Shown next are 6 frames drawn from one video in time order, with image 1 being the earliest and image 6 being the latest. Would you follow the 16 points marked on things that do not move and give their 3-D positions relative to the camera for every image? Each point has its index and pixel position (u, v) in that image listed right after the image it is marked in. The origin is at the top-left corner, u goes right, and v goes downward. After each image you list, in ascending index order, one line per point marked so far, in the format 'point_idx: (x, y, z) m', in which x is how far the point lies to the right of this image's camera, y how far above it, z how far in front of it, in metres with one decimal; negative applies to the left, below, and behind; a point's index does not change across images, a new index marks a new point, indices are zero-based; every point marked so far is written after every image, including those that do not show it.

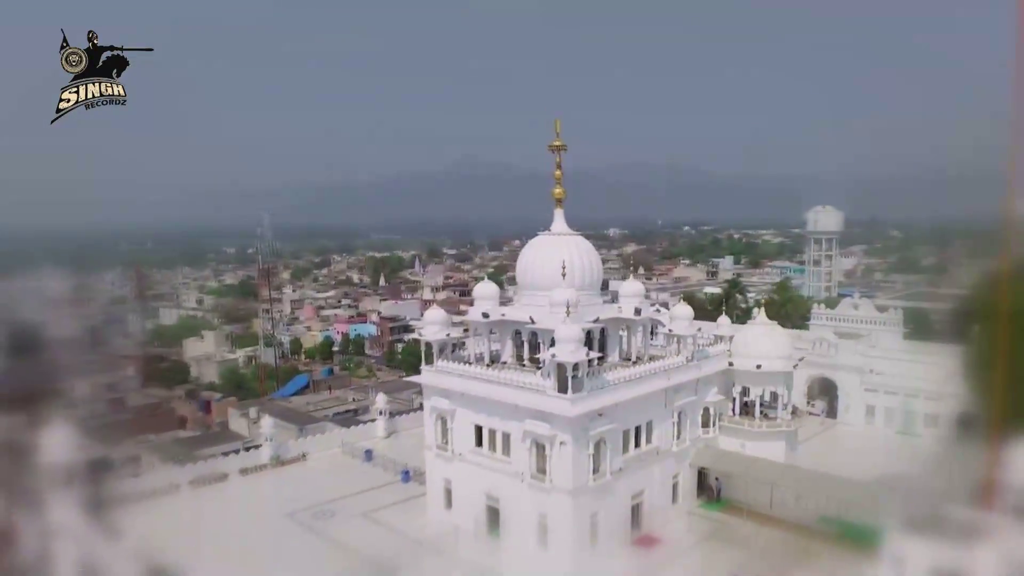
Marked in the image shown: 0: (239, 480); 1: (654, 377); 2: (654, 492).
0: (-5.8, -4.1, +14.8) m
1: (+2.2, -1.4, +10.8) m
2: (+2.2, -3.2, +10.9) m
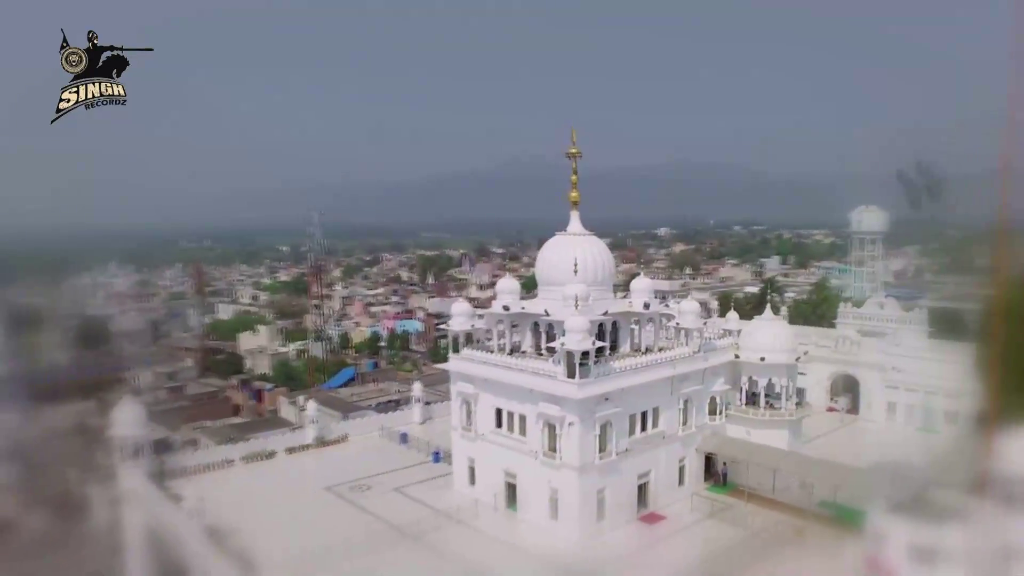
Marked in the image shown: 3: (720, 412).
0: (-5.2, -3.9, +16.1) m
1: (+2.5, -1.3, +11.6) m
2: (+2.5, -3.1, +11.8) m
3: (+3.7, -2.2, +12.6) m
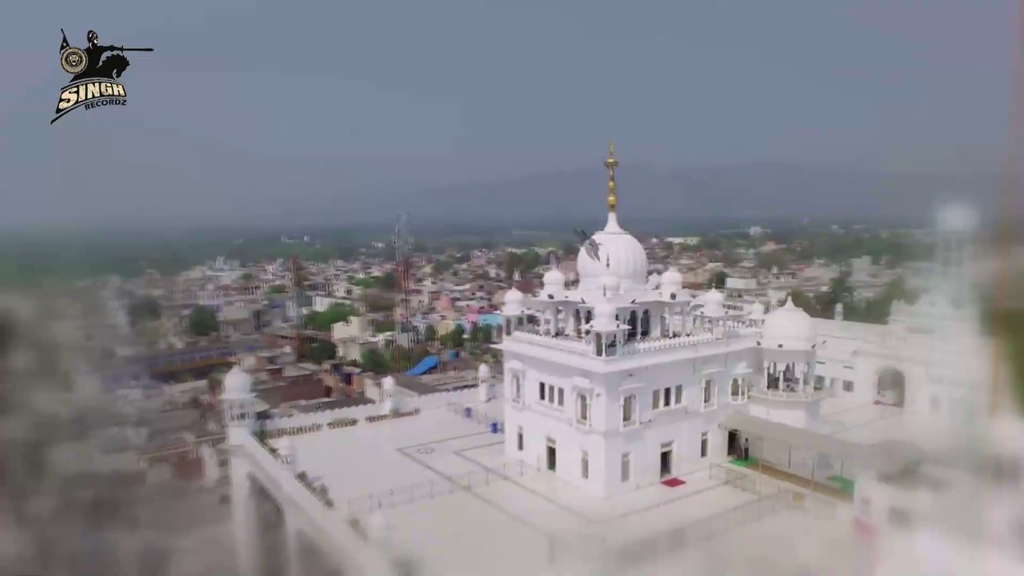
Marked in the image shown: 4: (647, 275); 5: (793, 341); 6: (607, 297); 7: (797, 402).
0: (-3.9, -3.6, +18.6) m
1: (+3.3, -1.1, +13.1) m
2: (+3.3, -3.0, +13.3) m
3: (+4.6, -2.1, +14.0) m
4: (+2.6, +0.2, +13.9) m
5: (+5.5, -1.1, +13.8) m
6: (+1.8, -0.2, +12.9) m
7: (+5.6, -2.2, +13.7) m
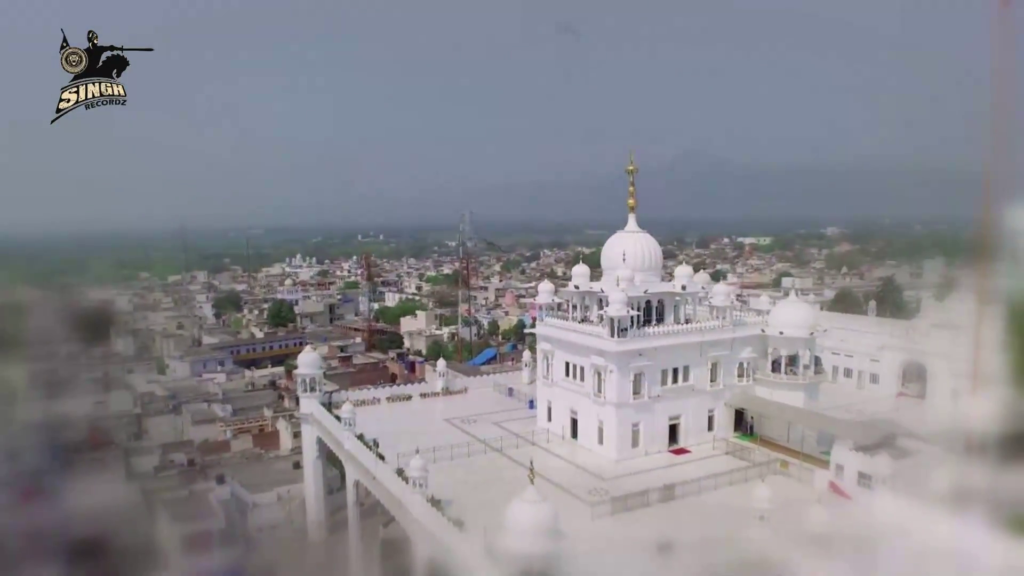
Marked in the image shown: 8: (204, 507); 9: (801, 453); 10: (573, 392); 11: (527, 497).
0: (-2.8, -3.4, +20.9) m
1: (+3.8, -1.0, +14.8) m
2: (+3.8, -2.8, +14.9) m
3: (+5.2, -1.9, +15.5) m
4: (+3.3, +0.4, +15.6) m
5: (+6.1, -0.9, +15.2) m
6: (+2.3, 0.0, +14.7) m
7: (+6.2, -2.1, +15.2) m
8: (-8.1, -5.7, +18.3) m
9: (+5.9, -3.3, +14.2) m
10: (+1.3, -2.3, +15.5) m
11: (+0.1, -2.6, +8.7) m
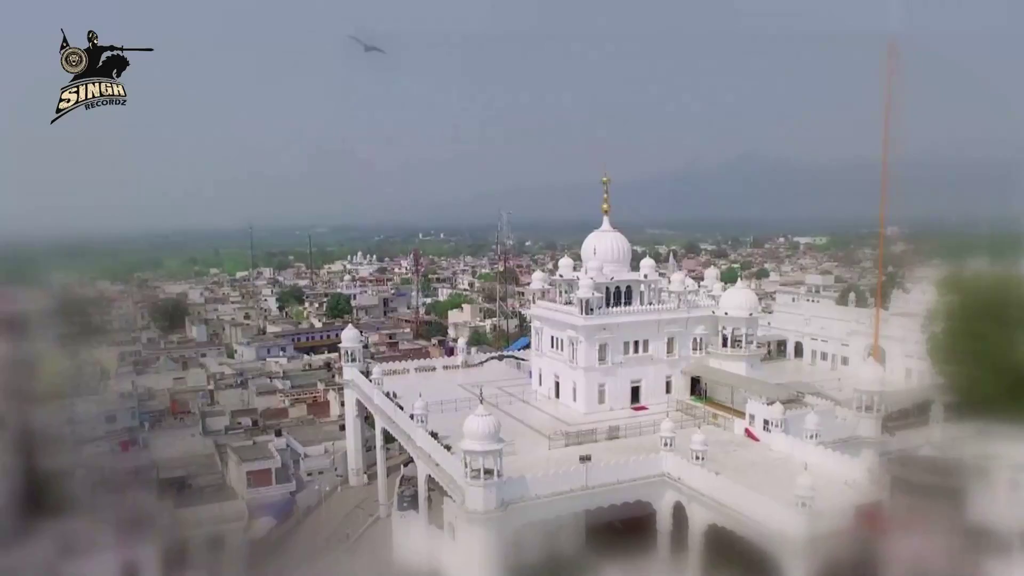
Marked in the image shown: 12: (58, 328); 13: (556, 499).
0: (-2.5, -3.0, +24.8) m
1: (+3.6, -0.6, +18.1) m
2: (+3.6, -2.4, +18.3) m
3: (+5.1, -1.6, +18.7) m
4: (+3.2, +0.8, +19.0) m
5: (+6.0, -0.6, +18.4) m
6: (+2.1, +0.4, +18.2) m
7: (+6.0, -1.8, +18.3) m
8: (-8.0, -5.3, +22.5) m
9: (+5.6, -3.0, +17.4) m
10: (+1.2, -2.0, +19.0) m
11: (-0.6, -2.2, +12.4) m
12: (-8.4, -0.9, +12.7) m
13: (+0.8, -3.8, +12.6) m
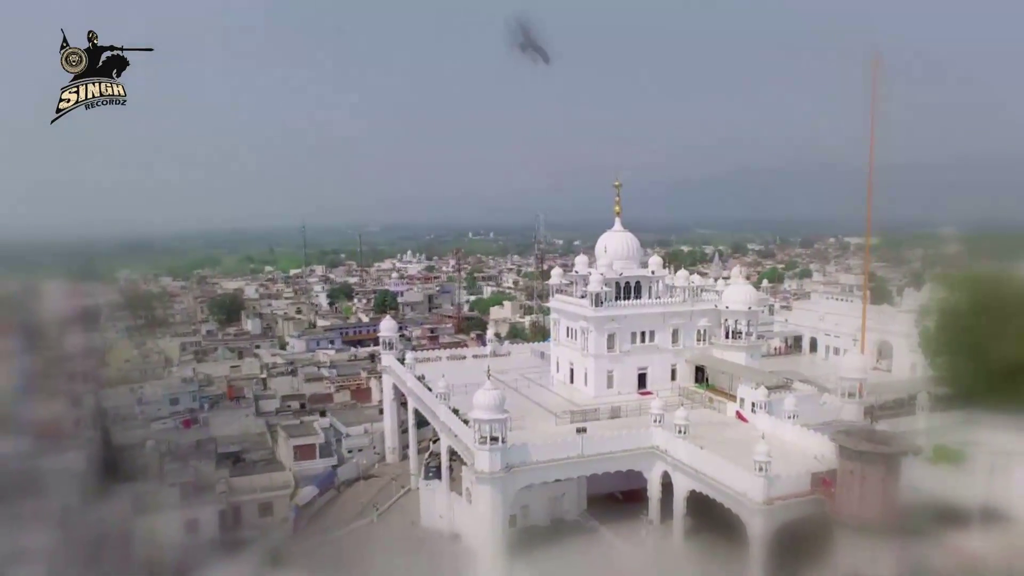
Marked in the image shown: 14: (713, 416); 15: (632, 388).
0: (-1.6, -2.8, +26.8) m
1: (+4.1, -0.5, +19.7) m
2: (+4.1, -2.3, +19.9) m
3: (+5.6, -1.5, +20.2) m
4: (+3.7, +0.9, +20.6) m
5: (+6.5, -0.5, +19.8) m
6: (+2.6, +0.5, +19.9) m
7: (+6.5, -1.7, +19.7) m
8: (-7.2, -5.0, +24.9) m
9: (+6.0, -2.9, +18.8) m
10: (+1.7, -1.8, +20.7) m
11: (-0.5, -2.1, +14.3) m
12: (-8.2, -0.6, +15.1) m
13: (+0.9, -3.6, +14.4) m
14: (+5.0, -3.2, +17.3) m
15: (+3.3, -2.8, +19.7) m
